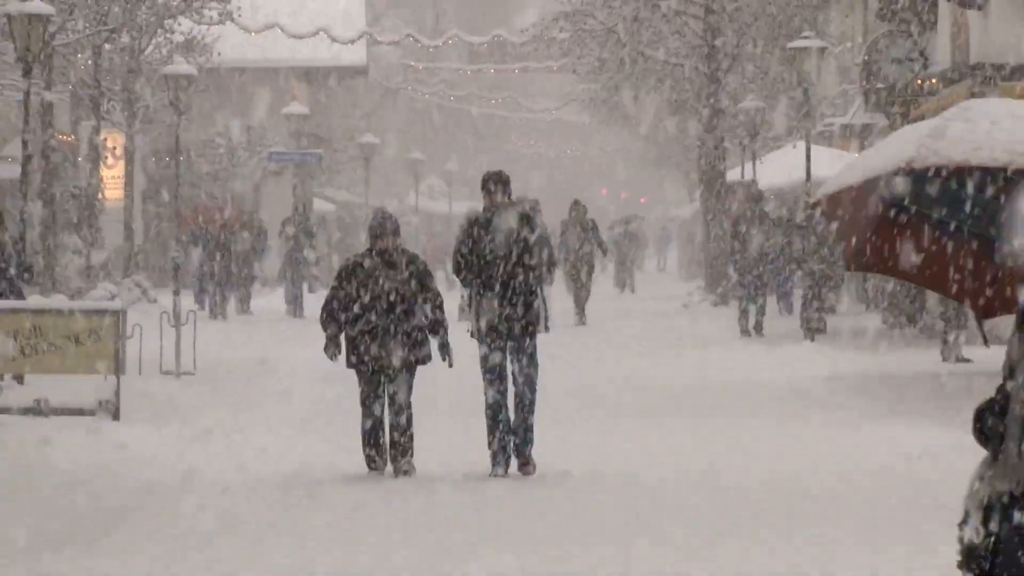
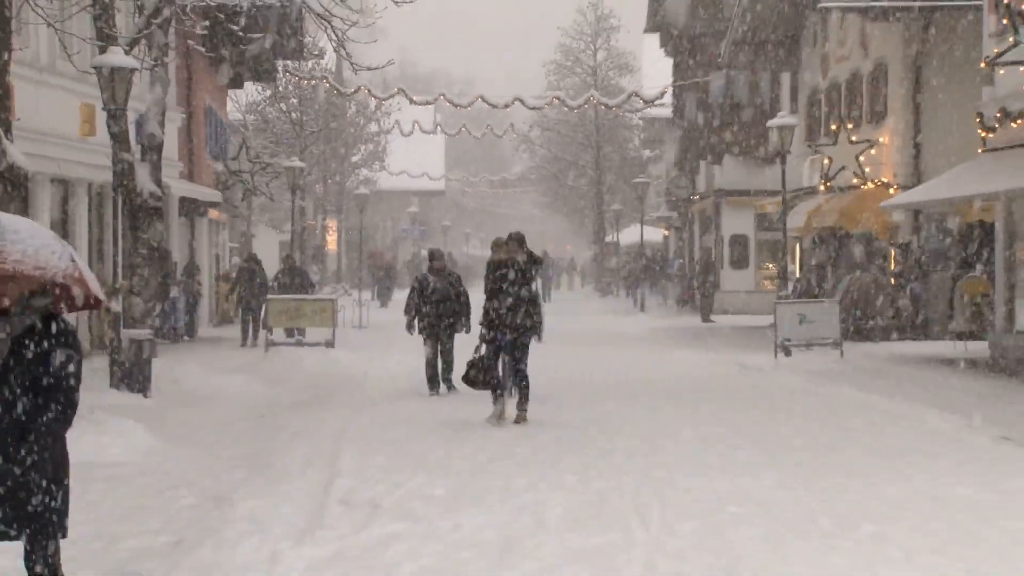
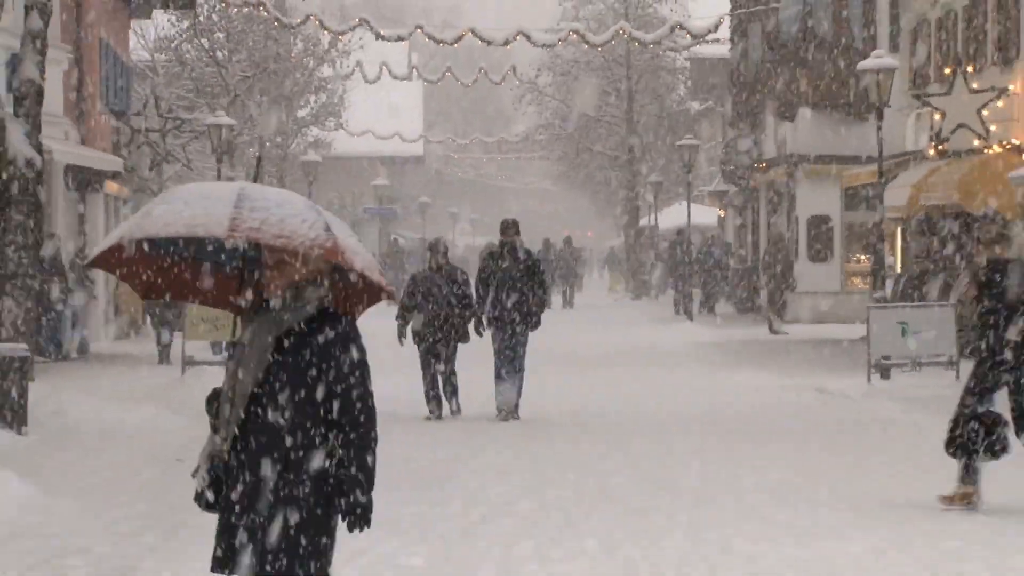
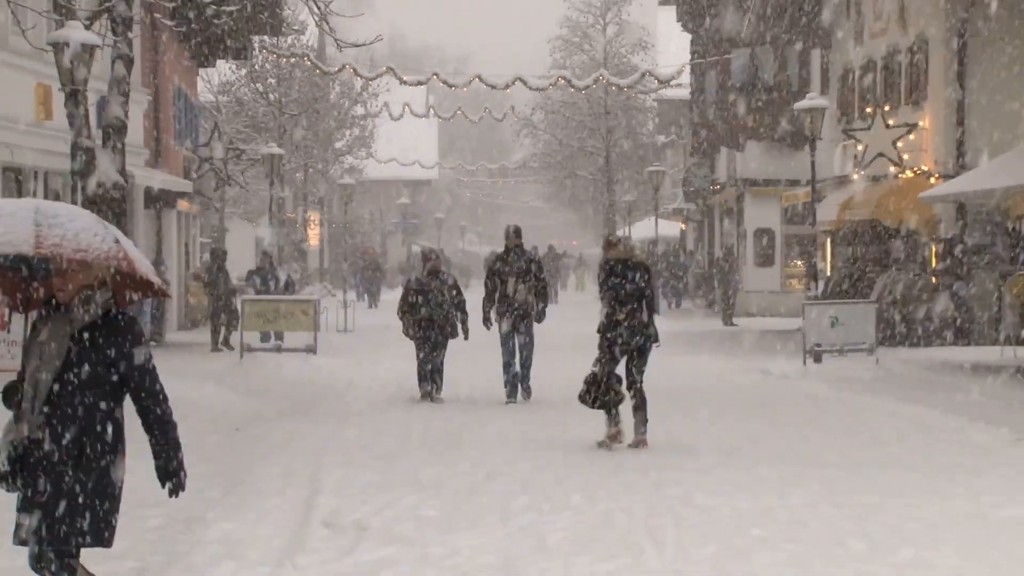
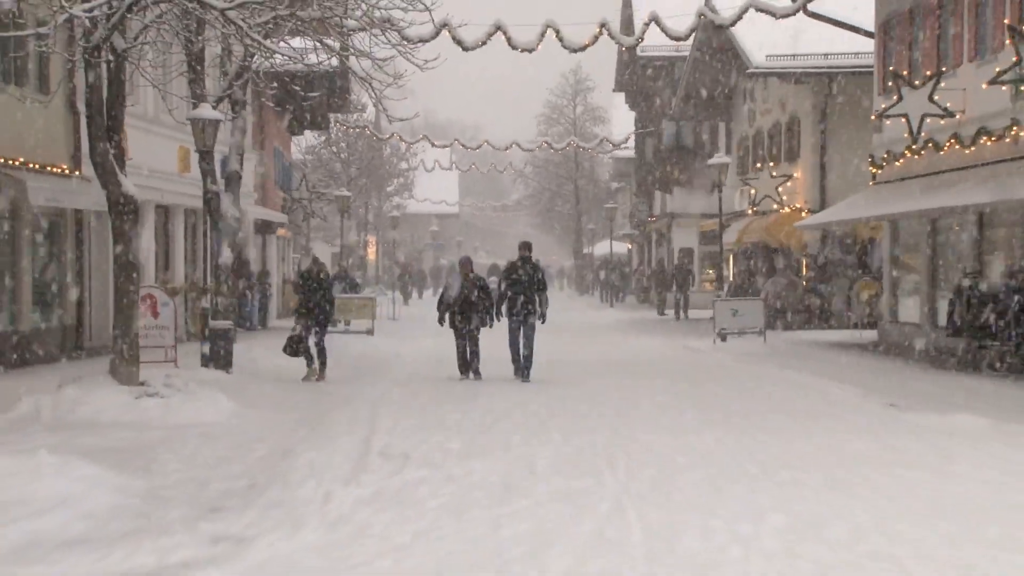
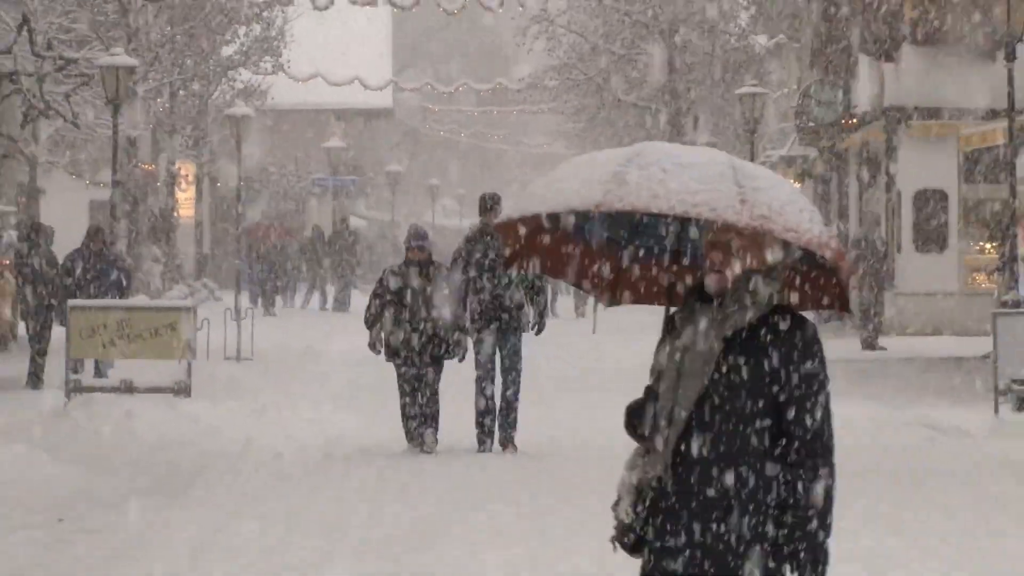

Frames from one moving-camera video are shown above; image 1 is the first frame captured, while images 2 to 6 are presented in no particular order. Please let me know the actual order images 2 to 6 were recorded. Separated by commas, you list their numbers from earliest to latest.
6, 3, 4, 2, 5
